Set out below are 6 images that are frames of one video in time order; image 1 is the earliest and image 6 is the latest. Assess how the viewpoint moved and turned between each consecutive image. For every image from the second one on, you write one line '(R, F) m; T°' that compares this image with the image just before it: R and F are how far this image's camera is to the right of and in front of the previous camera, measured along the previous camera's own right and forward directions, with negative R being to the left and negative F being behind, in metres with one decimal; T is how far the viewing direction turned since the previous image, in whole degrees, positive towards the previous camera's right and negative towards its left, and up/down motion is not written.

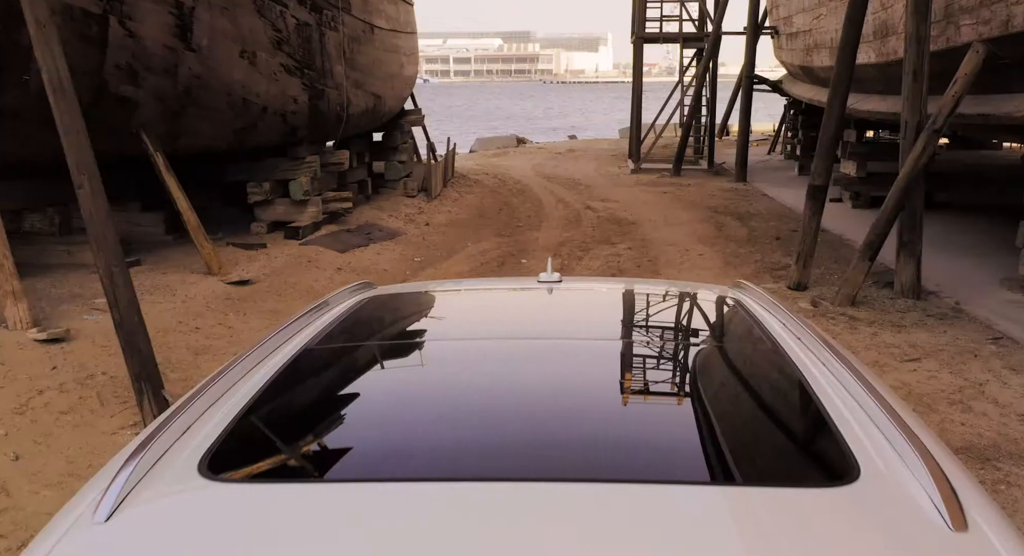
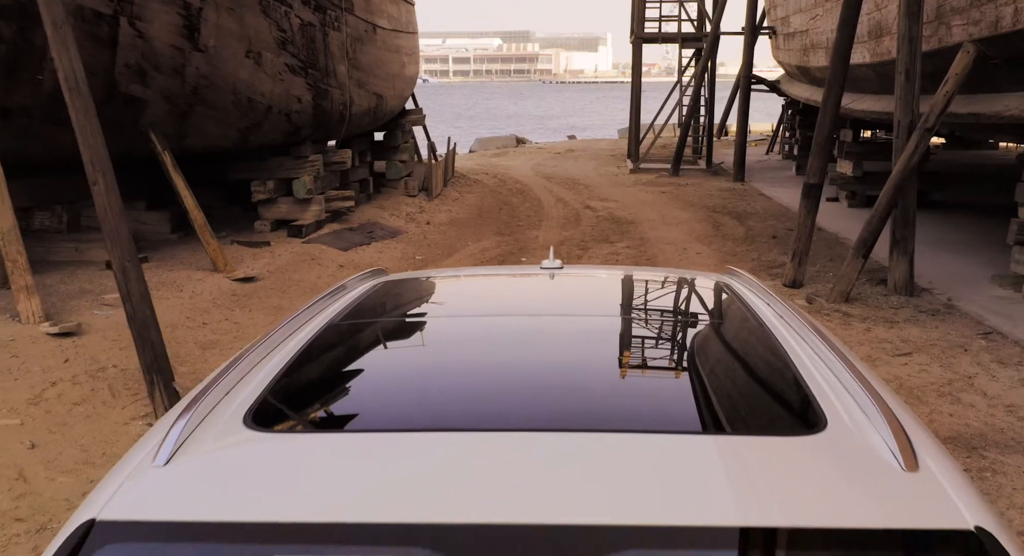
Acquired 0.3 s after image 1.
(0.0, -0.1) m; 0°
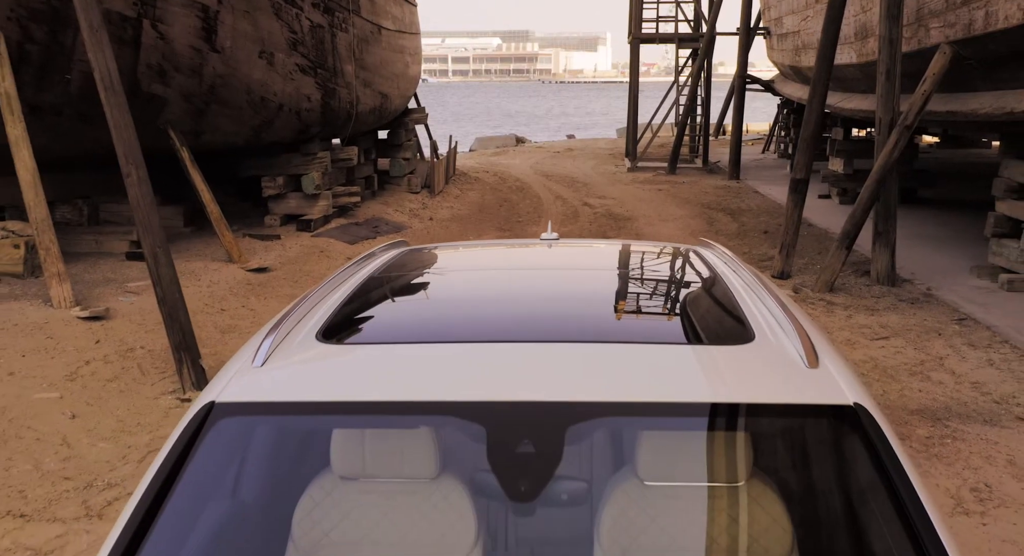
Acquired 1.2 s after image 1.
(0.0, -0.3) m; 0°
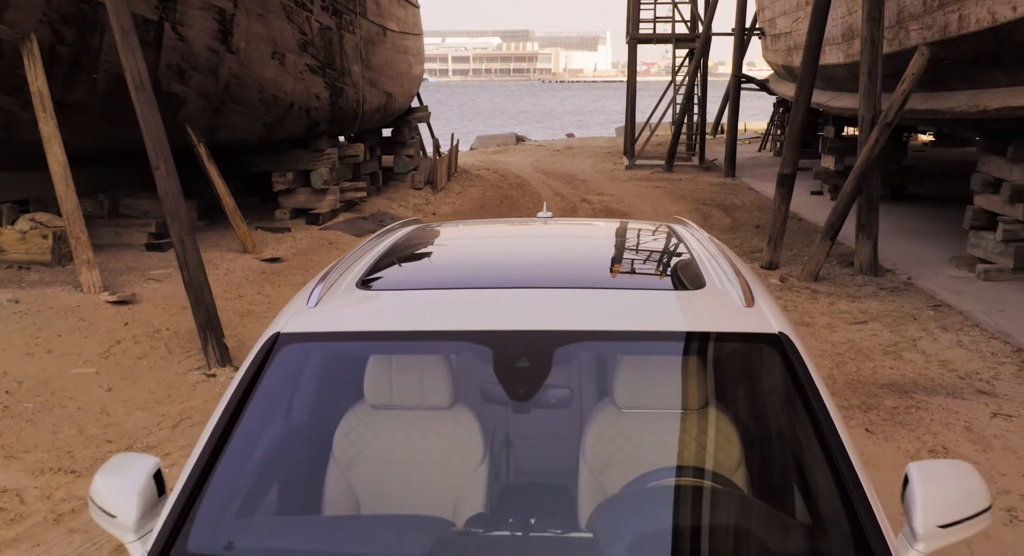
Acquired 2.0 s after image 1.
(0.0, -0.4) m; 0°
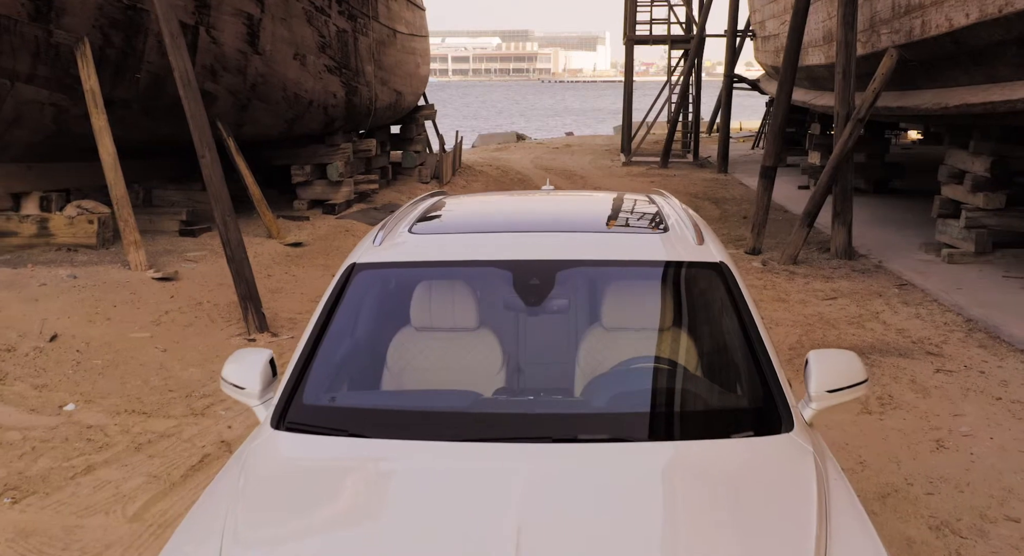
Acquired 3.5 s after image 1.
(0.0, -0.6) m; 0°
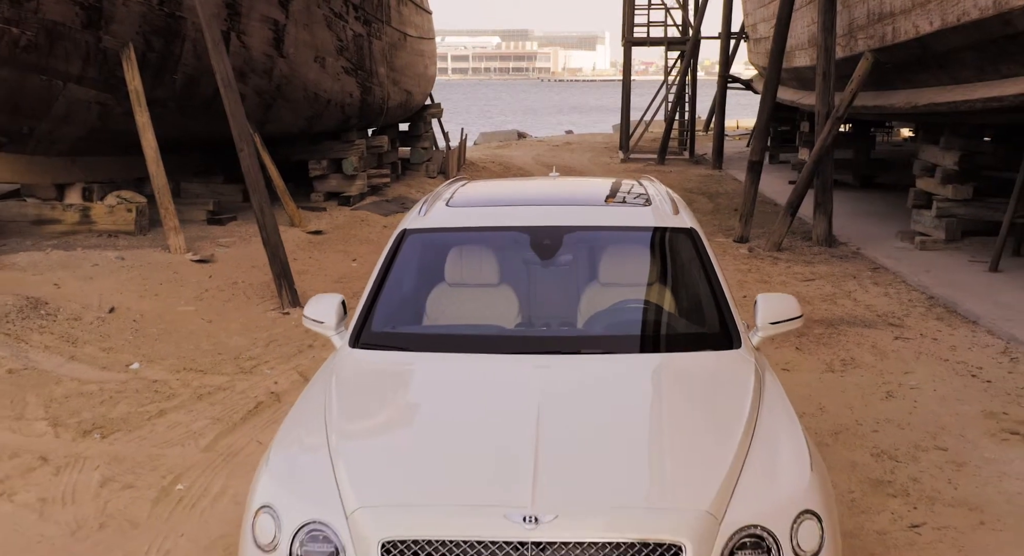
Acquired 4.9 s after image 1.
(-0.1, -0.6) m; 0°
